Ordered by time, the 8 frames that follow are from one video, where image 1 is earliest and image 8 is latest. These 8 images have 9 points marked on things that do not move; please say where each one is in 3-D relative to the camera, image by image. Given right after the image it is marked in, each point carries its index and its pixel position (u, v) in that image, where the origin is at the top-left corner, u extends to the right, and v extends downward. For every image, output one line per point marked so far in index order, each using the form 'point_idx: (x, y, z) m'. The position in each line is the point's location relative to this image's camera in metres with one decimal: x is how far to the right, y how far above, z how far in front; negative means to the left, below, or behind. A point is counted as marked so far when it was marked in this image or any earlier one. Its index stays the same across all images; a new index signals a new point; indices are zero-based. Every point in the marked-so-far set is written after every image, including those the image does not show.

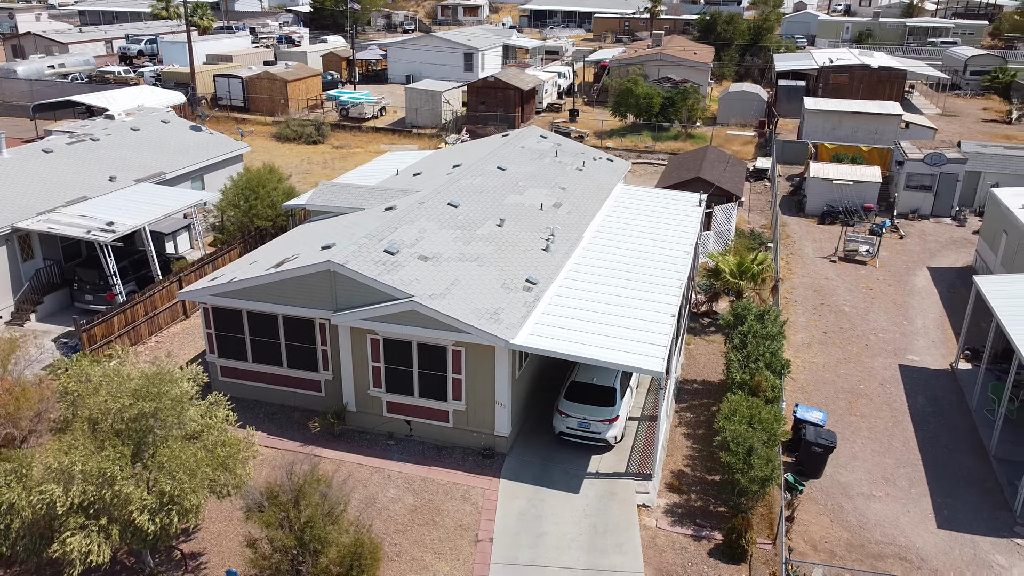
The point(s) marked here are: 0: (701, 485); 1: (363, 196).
0: (+3.1, -3.3, +13.5) m
1: (-3.3, +2.1, +18.2) m
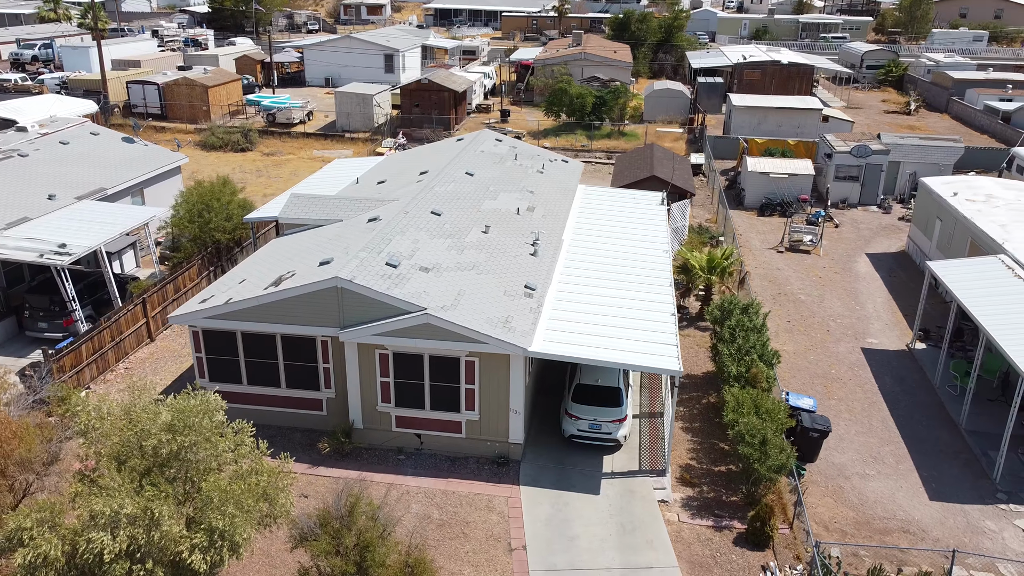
0: (+3.4, -3.2, +14.0) m
1: (-3.8, +1.8, +17.8) m
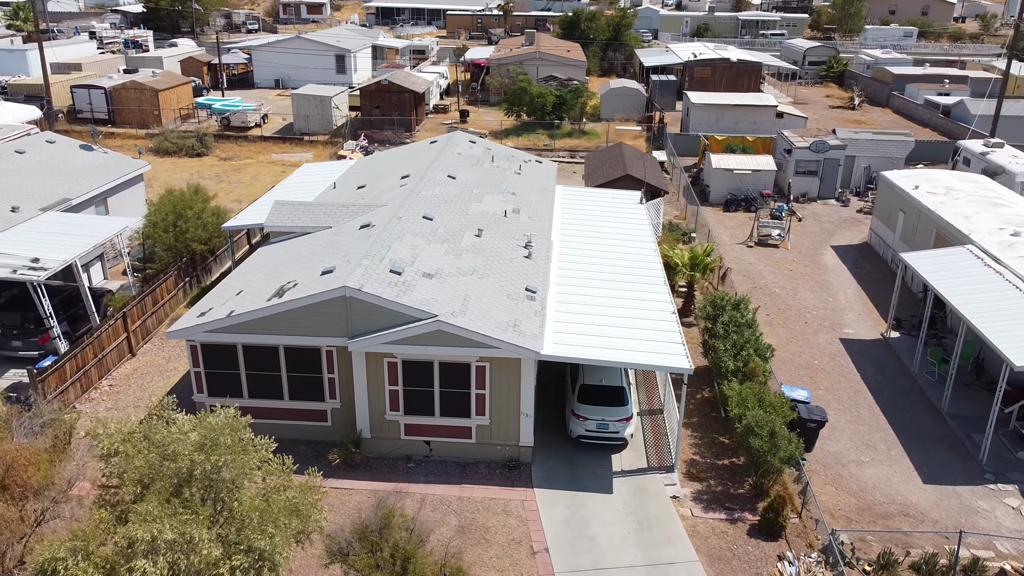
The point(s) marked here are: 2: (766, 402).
0: (+3.6, -3.2, +14.3) m
1: (-4.1, +1.6, +17.5) m
2: (+4.4, -1.9, +13.9) m
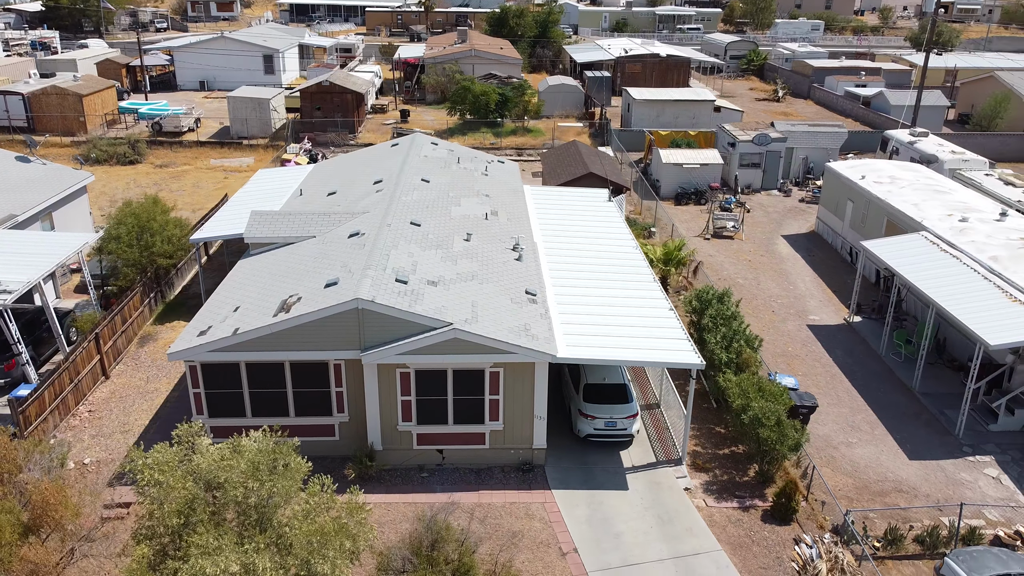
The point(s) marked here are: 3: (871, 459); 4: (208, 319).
0: (+3.7, -3.1, +14.7) m
1: (-4.4, +1.4, +17.1) m
2: (+4.5, -1.8, +14.4) m
3: (+6.7, -3.2, +15.0) m
4: (-5.1, -0.5, +13.6) m
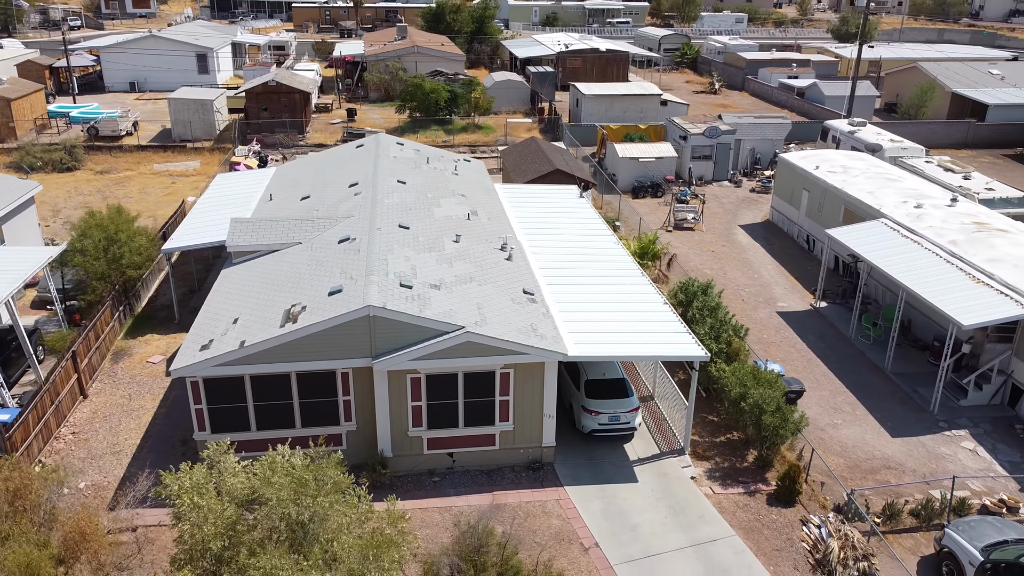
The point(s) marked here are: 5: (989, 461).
0: (+3.8, -3.0, +15.2) m
1: (-4.7, +1.3, +16.8) m
2: (+4.6, -1.7, +14.9) m
3: (+6.7, -2.9, +15.7) m
4: (-5.0, -0.7, +13.2) m
5: (+8.9, -3.2, +15.0) m
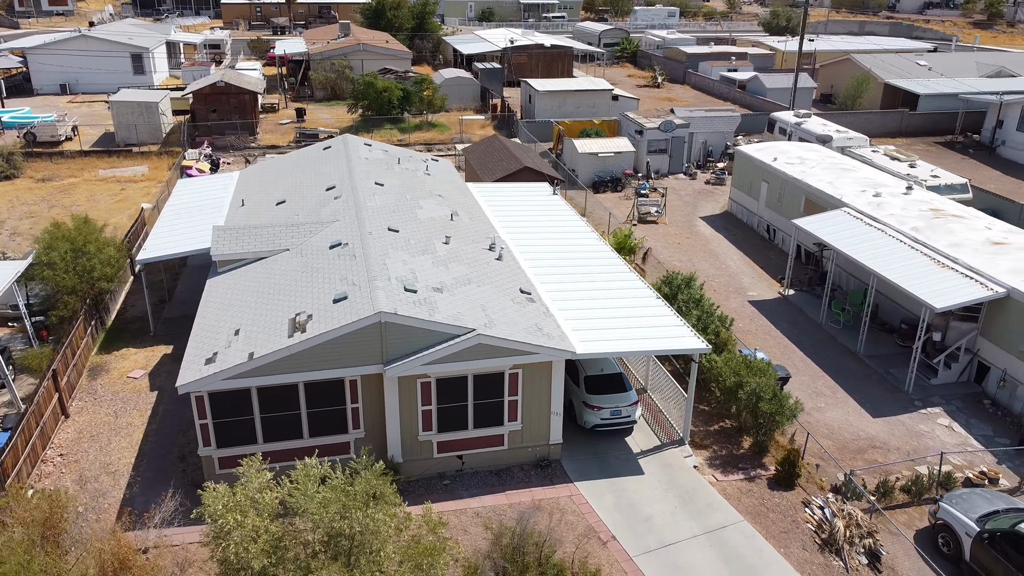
0: (+3.8, -2.8, +15.6) m
1: (-4.9, +1.1, +16.5) m
2: (+4.6, -1.5, +15.4) m
3: (+6.7, -2.7, +16.4) m
4: (-4.8, -0.9, +12.9) m
5: (+8.9, -2.9, +15.9) m
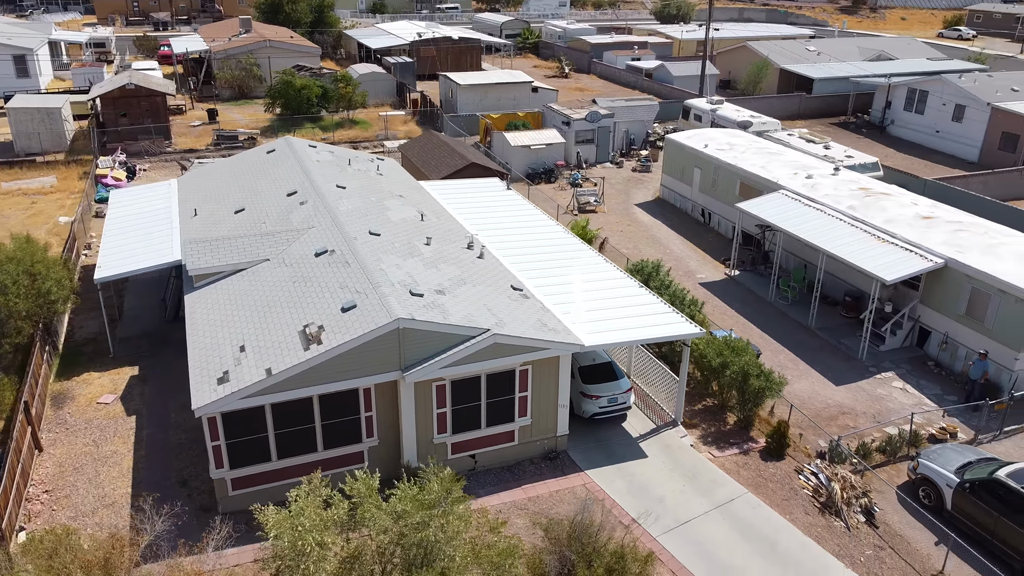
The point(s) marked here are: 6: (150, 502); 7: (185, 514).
0: (+3.8, -2.6, +16.3) m
1: (-5.2, +0.9, +16.0) m
2: (+4.4, -1.2, +16.2) m
3: (+6.4, -2.2, +17.5) m
4: (-4.6, -1.2, +12.5) m
5: (+8.7, -2.3, +17.3) m
6: (-5.9, -3.4, +13.1) m
7: (-5.1, -3.5, +12.7) m
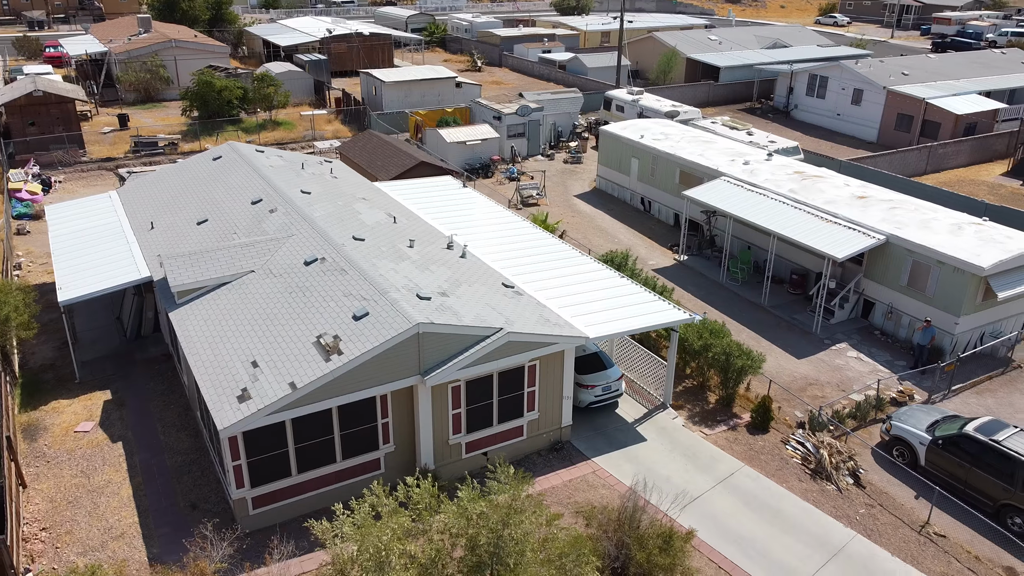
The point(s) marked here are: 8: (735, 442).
0: (+3.6, -2.3, +17.1) m
1: (-5.4, +0.6, +15.5) m
2: (+4.2, -0.9, +17.0) m
3: (+6.0, -1.8, +18.6) m
4: (-4.2, -1.4, +12.2) m
5: (+8.3, -1.7, +18.7) m
6: (-5.5, -3.8, +12.6) m
7: (-4.7, -3.8, +12.3) m
8: (+4.3, -3.0, +15.6) m
